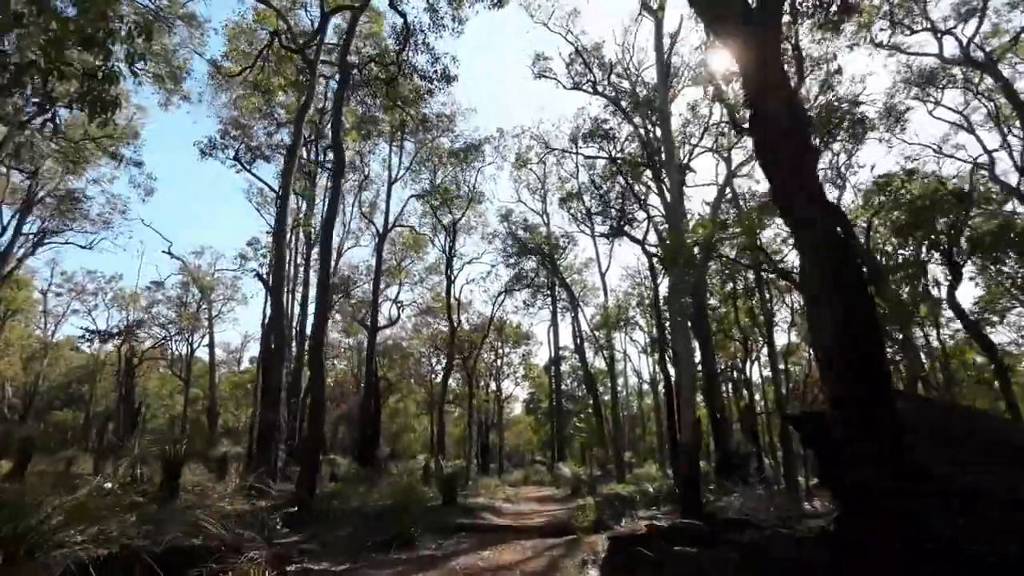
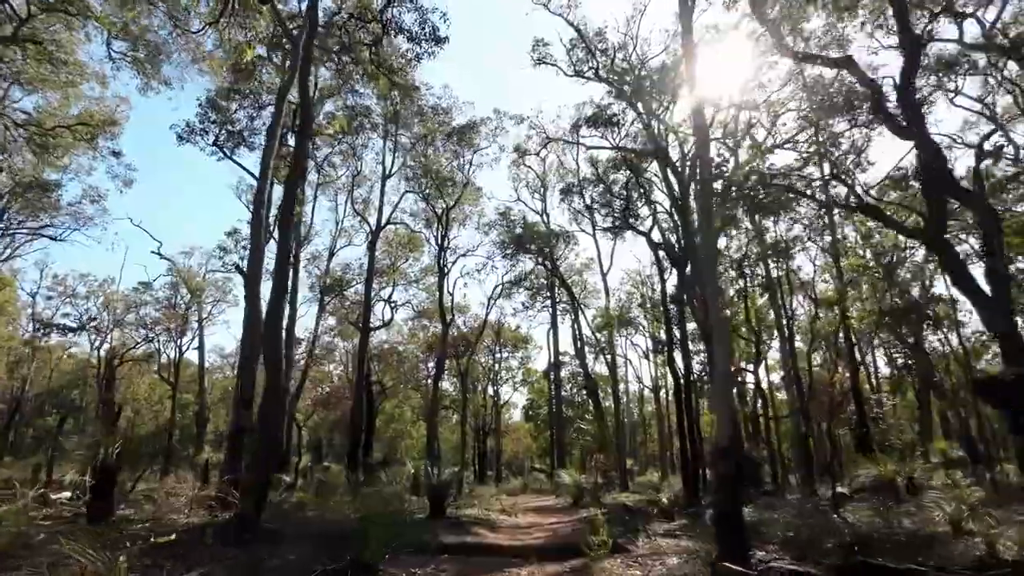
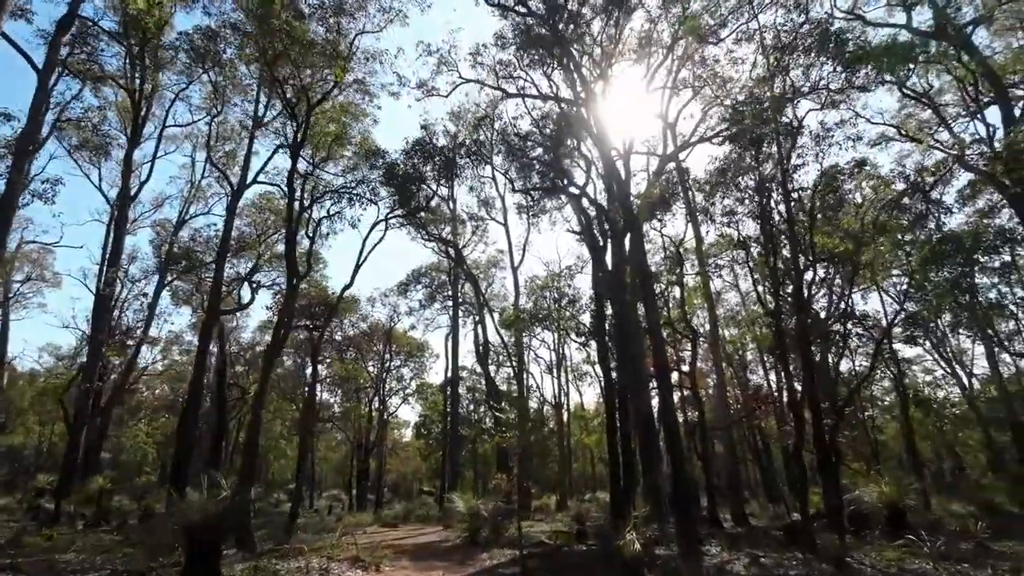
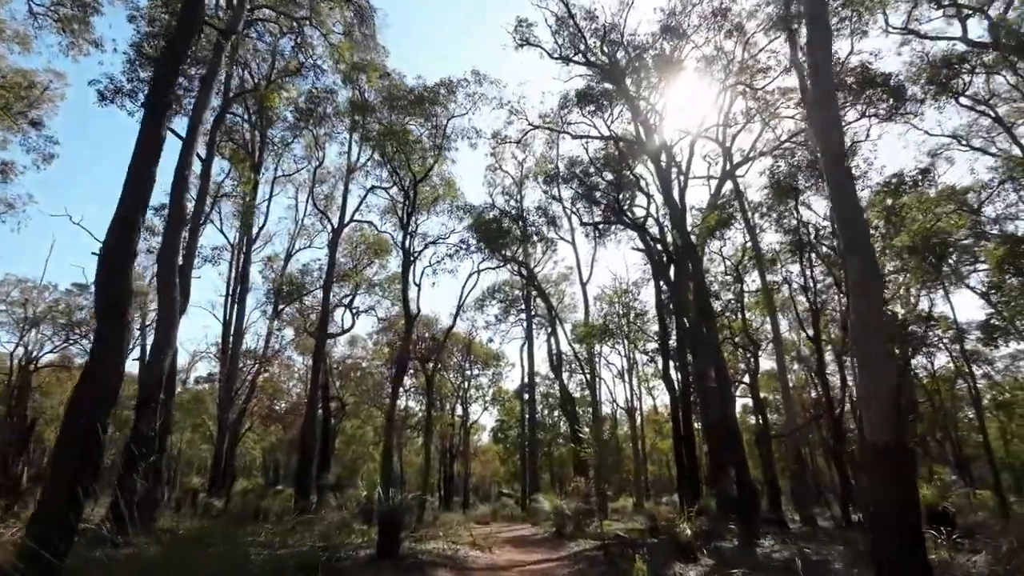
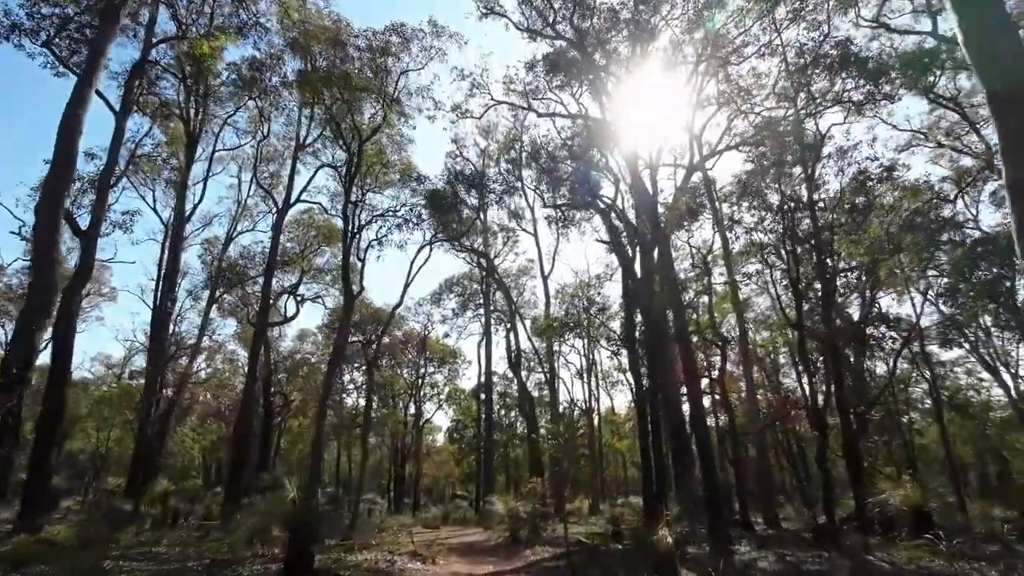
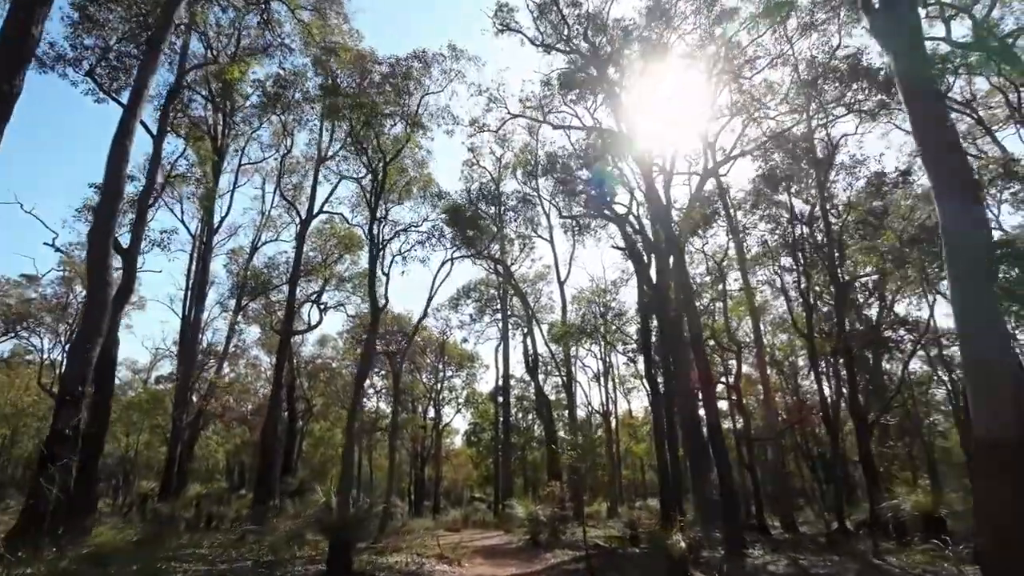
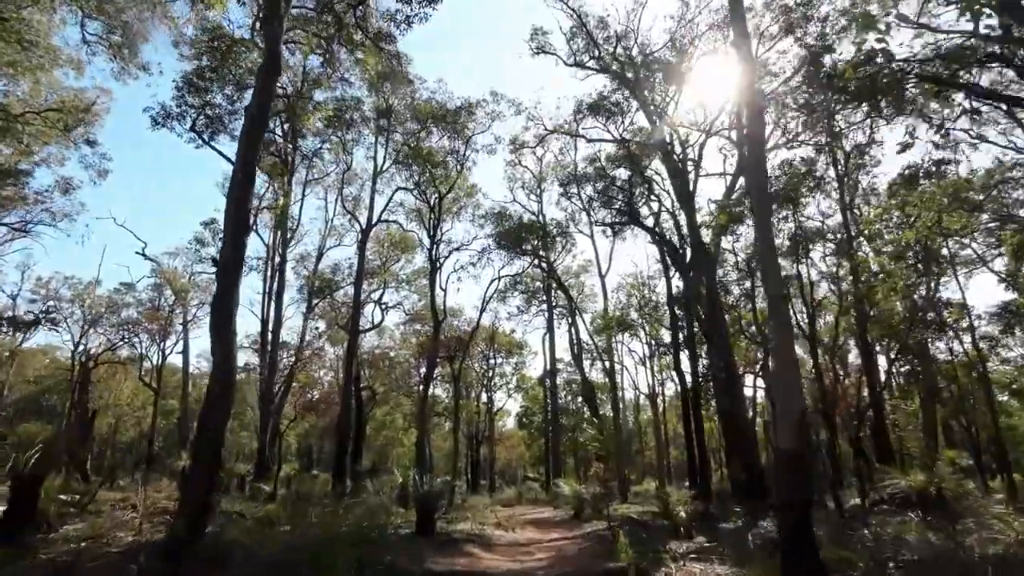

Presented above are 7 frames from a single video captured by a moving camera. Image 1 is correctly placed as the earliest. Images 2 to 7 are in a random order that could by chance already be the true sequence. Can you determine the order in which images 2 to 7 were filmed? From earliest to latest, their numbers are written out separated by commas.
2, 7, 4, 6, 5, 3
